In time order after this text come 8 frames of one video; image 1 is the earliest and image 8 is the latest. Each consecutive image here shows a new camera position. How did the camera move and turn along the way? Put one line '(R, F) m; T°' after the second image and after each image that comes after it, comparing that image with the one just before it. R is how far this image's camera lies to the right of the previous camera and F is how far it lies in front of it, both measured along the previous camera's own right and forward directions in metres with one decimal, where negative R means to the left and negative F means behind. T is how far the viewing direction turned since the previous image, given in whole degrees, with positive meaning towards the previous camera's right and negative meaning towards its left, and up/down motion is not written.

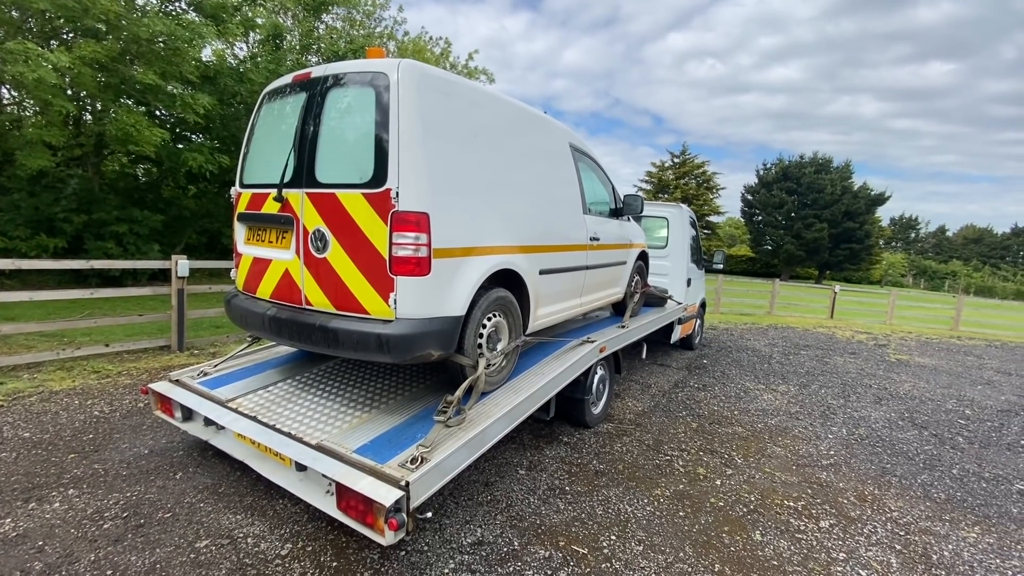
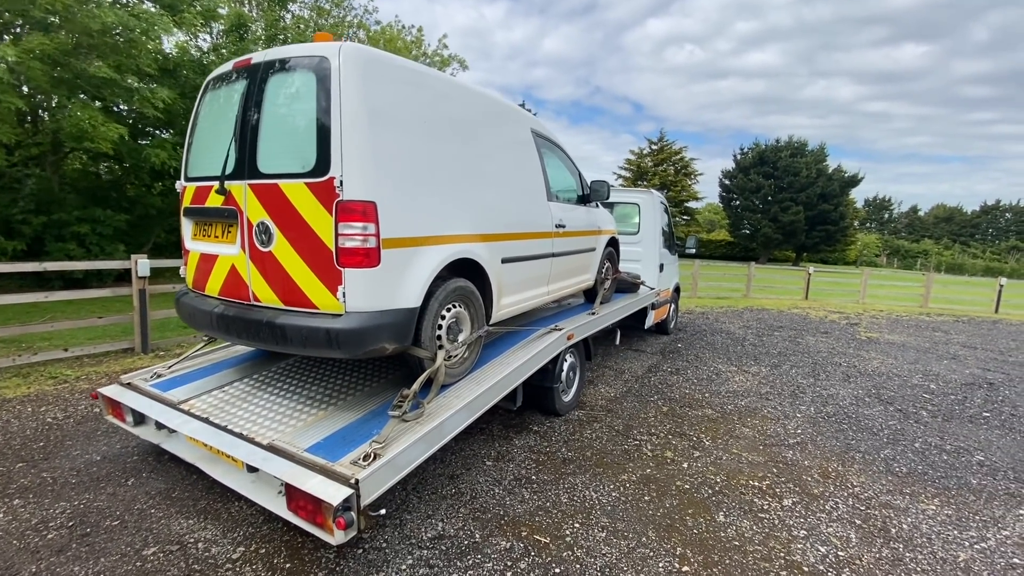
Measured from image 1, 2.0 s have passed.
(+0.2, +0.1) m; +2°
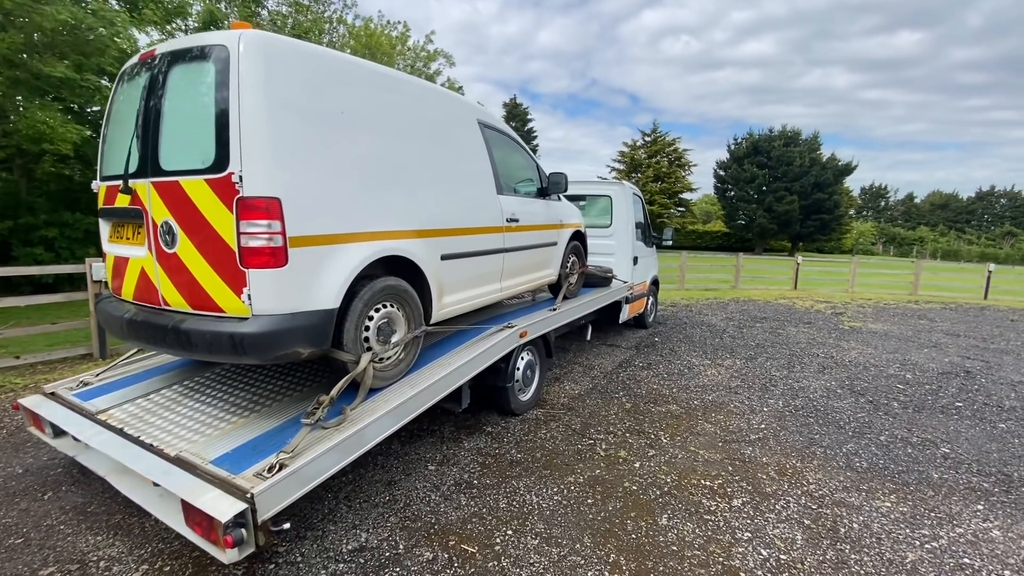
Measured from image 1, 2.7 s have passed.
(+0.4, +0.1) m; 0°
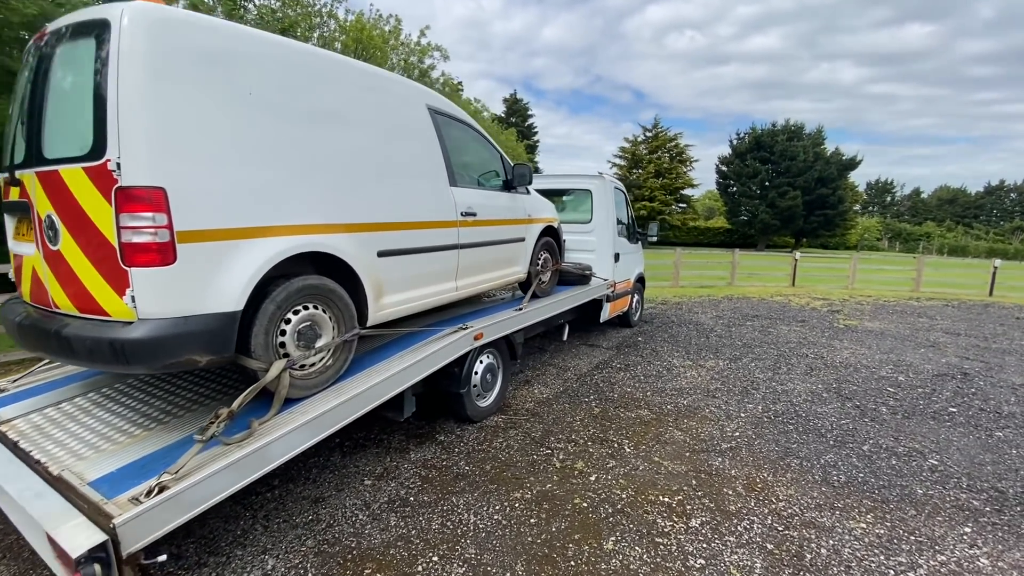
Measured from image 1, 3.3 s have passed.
(+0.4, +0.3) m; -1°
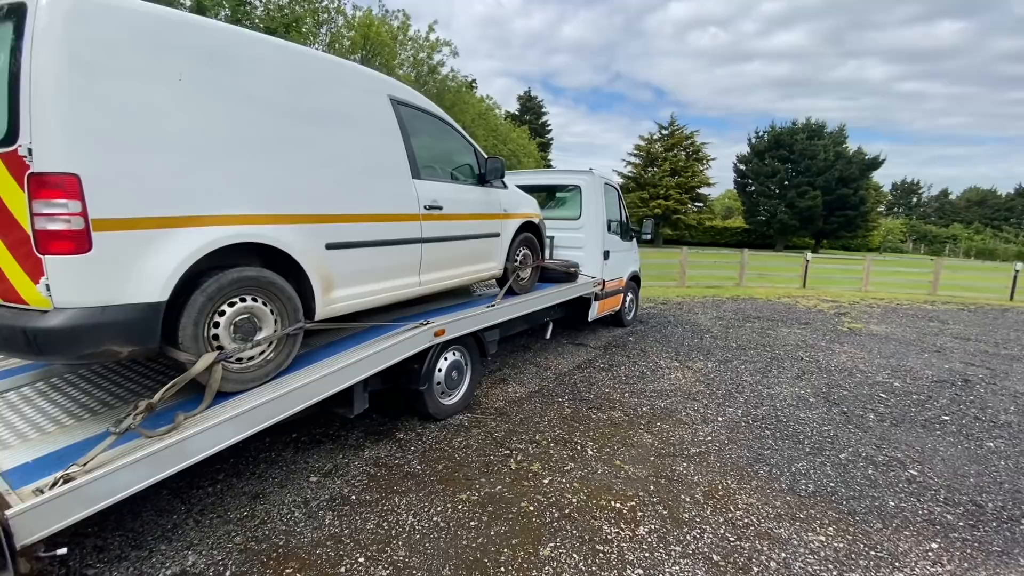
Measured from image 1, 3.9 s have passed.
(+0.4, +0.1) m; -2°
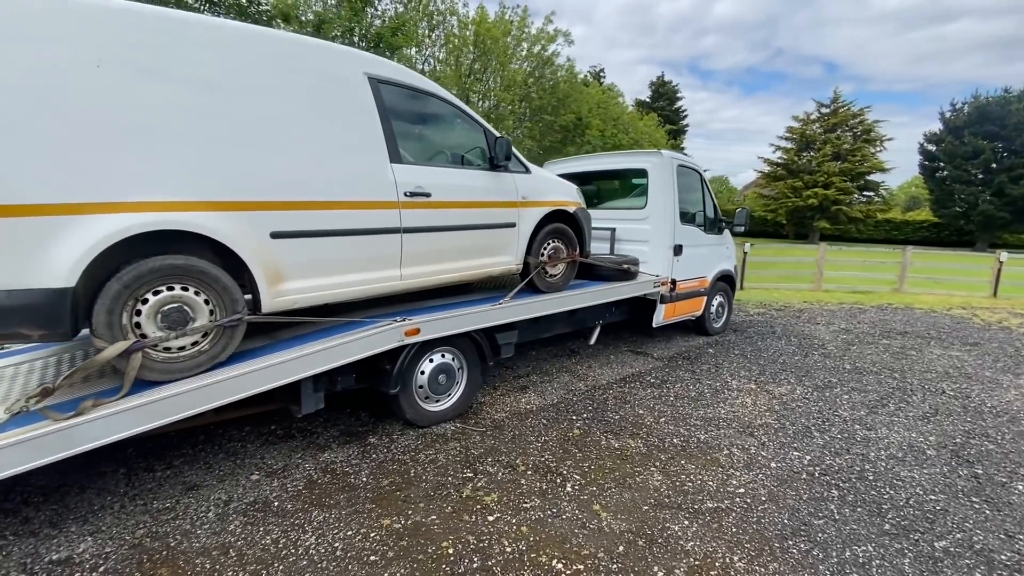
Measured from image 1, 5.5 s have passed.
(+0.9, +0.6) m; -16°
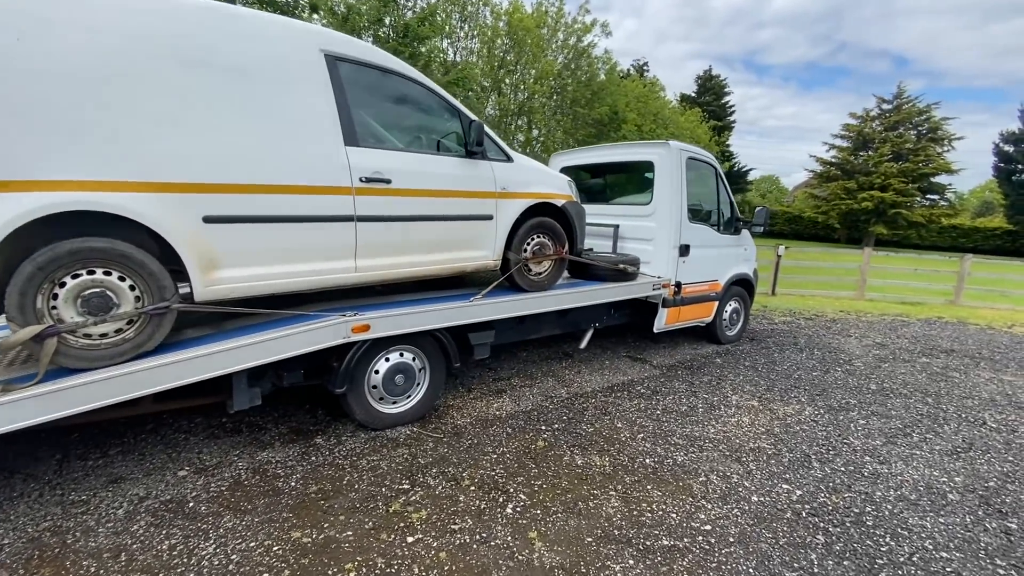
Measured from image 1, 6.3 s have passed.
(+0.5, +0.3) m; -5°
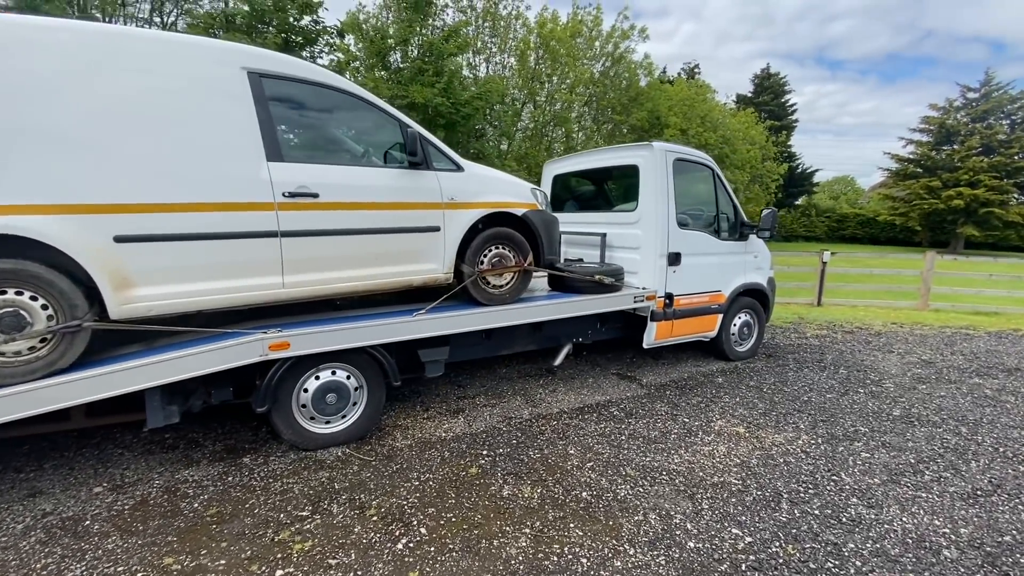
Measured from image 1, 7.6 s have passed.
(+0.8, +0.3) m; -7°
